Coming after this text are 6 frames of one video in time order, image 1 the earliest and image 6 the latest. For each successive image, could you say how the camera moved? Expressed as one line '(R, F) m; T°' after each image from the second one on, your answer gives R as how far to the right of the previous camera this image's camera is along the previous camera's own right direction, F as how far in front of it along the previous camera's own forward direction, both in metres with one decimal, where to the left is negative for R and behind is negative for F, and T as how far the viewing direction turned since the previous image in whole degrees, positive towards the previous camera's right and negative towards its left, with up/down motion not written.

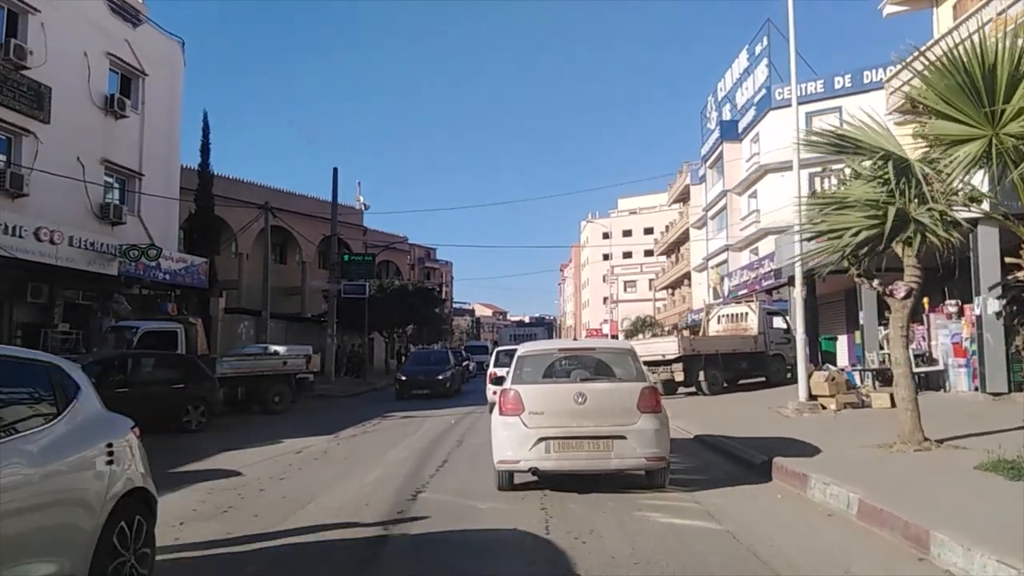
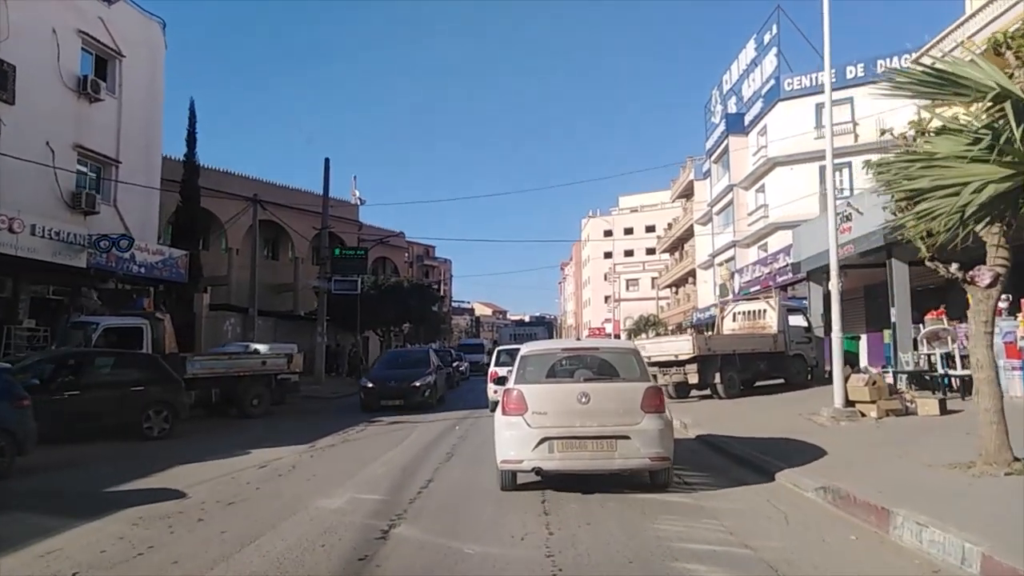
(0.0, +1.7) m; 0°
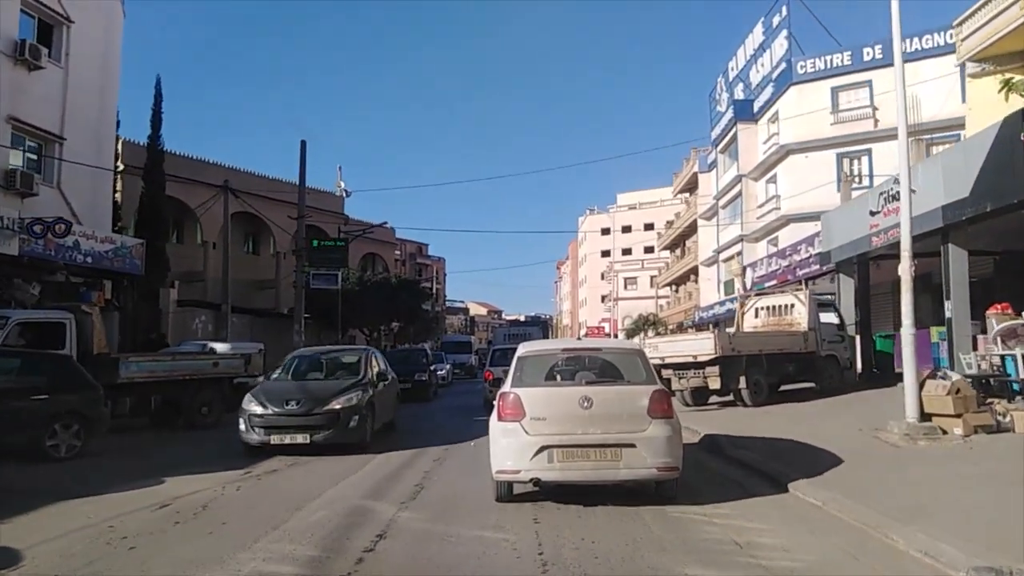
(+0.1, +2.6) m; 0°
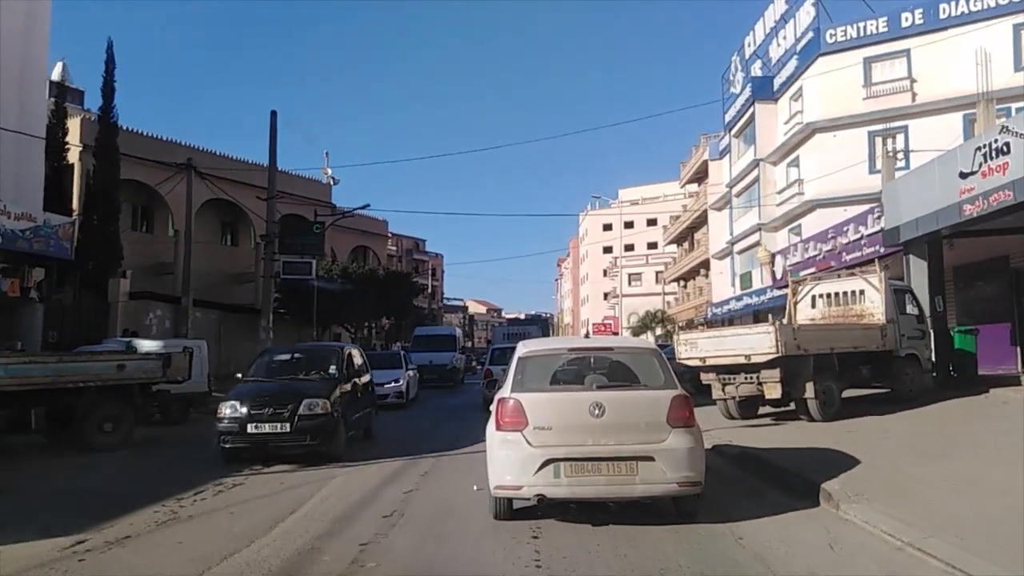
(+0.1, +3.9) m; 0°
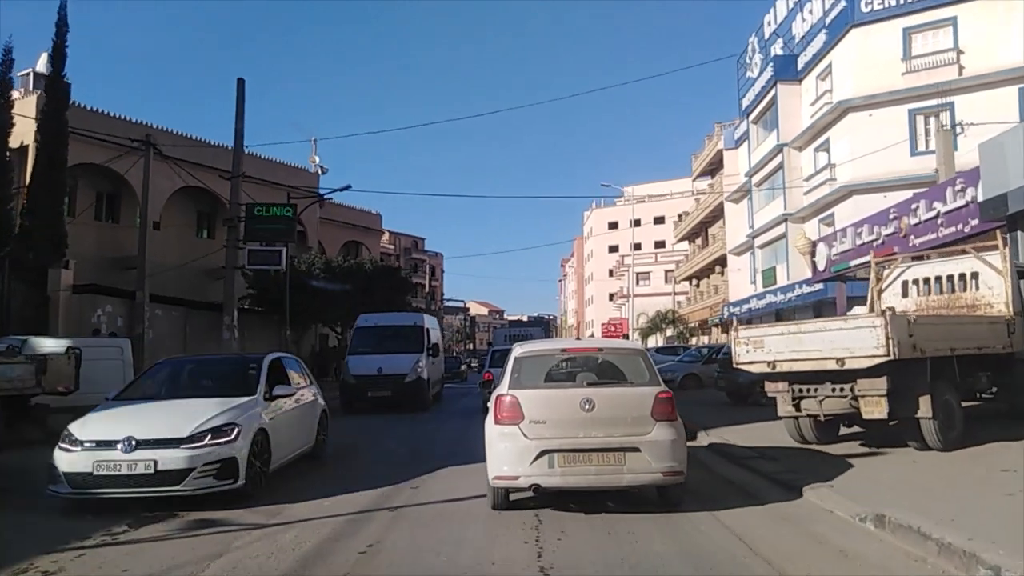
(0.0, +3.6) m; 0°
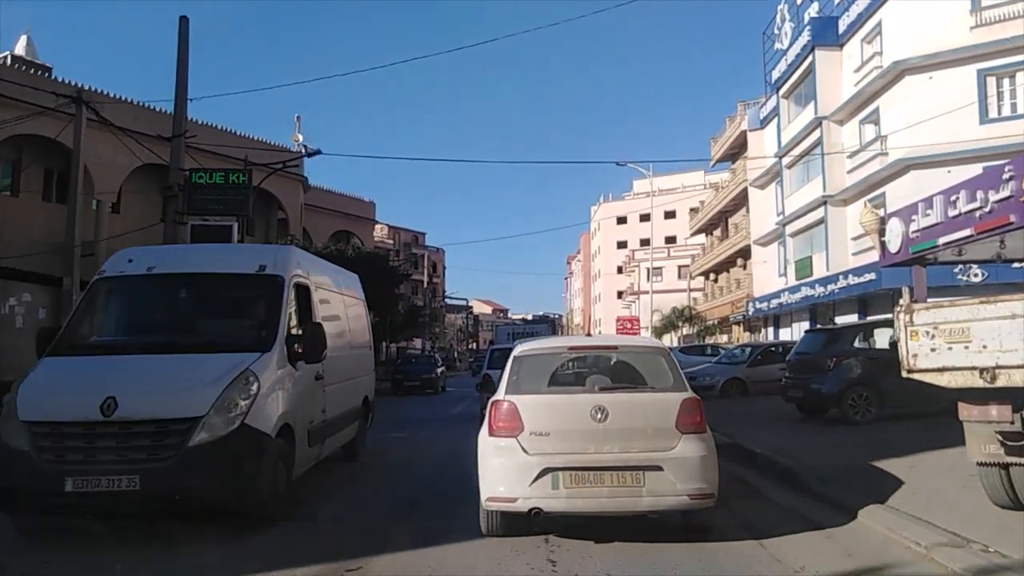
(0.0, +4.4) m; 0°
